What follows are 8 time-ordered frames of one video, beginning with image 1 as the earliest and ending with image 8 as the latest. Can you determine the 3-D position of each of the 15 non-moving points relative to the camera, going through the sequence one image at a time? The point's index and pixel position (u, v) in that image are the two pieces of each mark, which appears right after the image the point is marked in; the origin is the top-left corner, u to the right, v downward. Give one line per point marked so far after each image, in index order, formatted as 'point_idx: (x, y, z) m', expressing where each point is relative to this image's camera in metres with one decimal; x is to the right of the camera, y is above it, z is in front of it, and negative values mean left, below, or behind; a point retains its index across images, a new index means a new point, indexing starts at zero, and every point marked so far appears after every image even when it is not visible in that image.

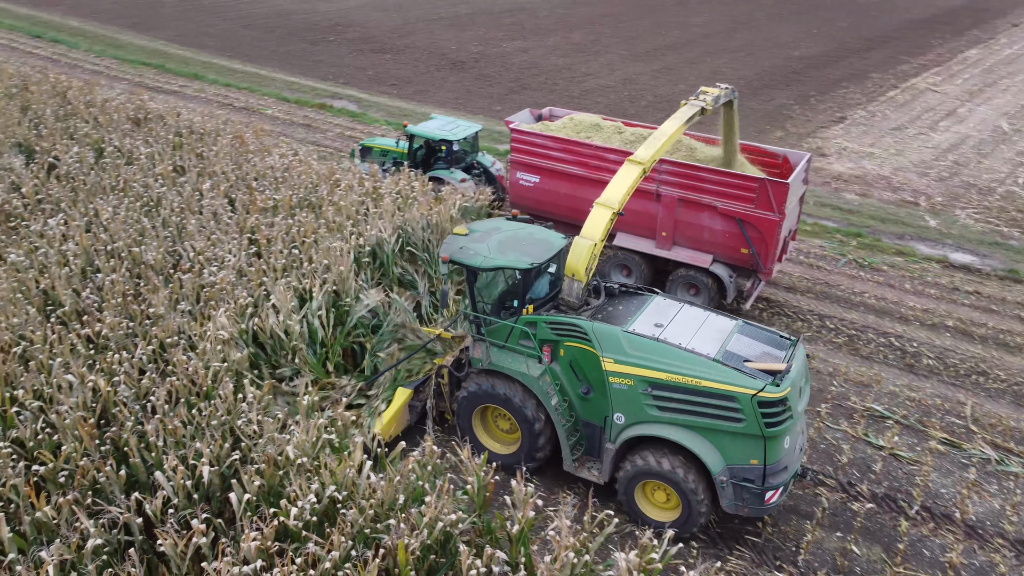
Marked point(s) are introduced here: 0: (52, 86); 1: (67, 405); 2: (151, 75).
0: (-5.8, +2.5, +10.2) m
1: (-2.5, -0.7, +4.6) m
2: (-6.7, +4.0, +15.2) m
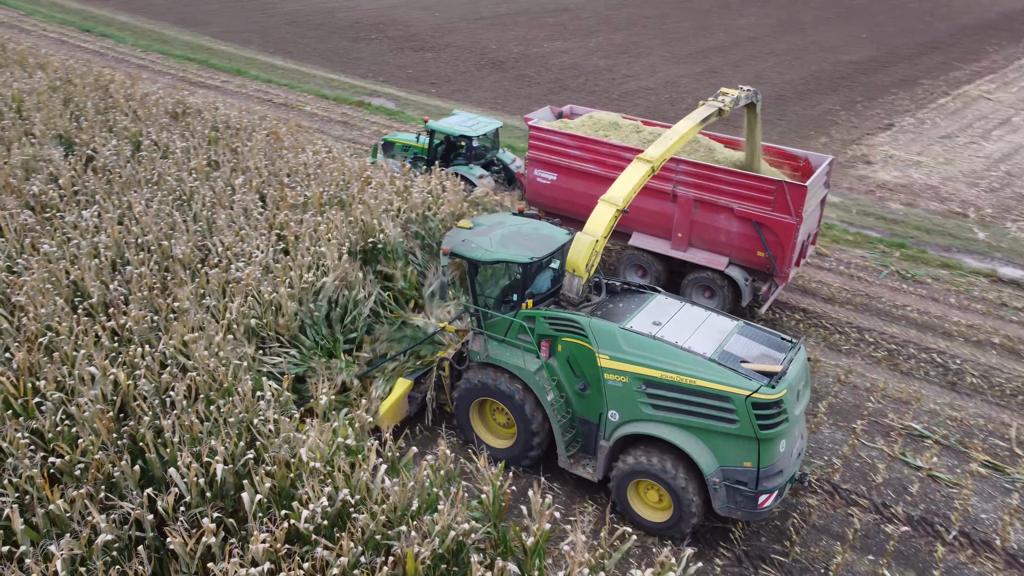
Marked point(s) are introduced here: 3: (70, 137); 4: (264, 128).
0: (-5.3, +2.6, +10.4) m
1: (-2.4, -0.6, +4.6) m
2: (-6.0, +4.1, +15.4) m
3: (-4.7, +1.6, +8.6) m
4: (-2.9, +1.9, +9.7) m
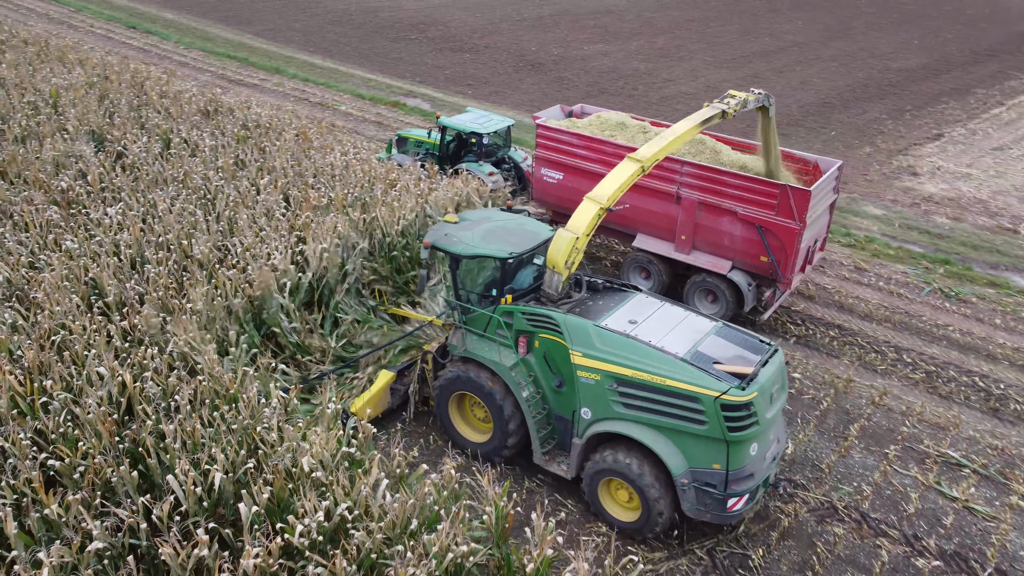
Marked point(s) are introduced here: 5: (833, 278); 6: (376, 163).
0: (-4.9, +2.7, +10.4) m
1: (-2.4, -0.6, +4.6) m
2: (-5.3, +4.2, +15.5) m
3: (-4.4, +1.7, +8.7) m
4: (-2.6, +1.9, +9.6) m
5: (+3.7, +0.1, +9.4) m
6: (-1.4, +1.3, +8.6) m
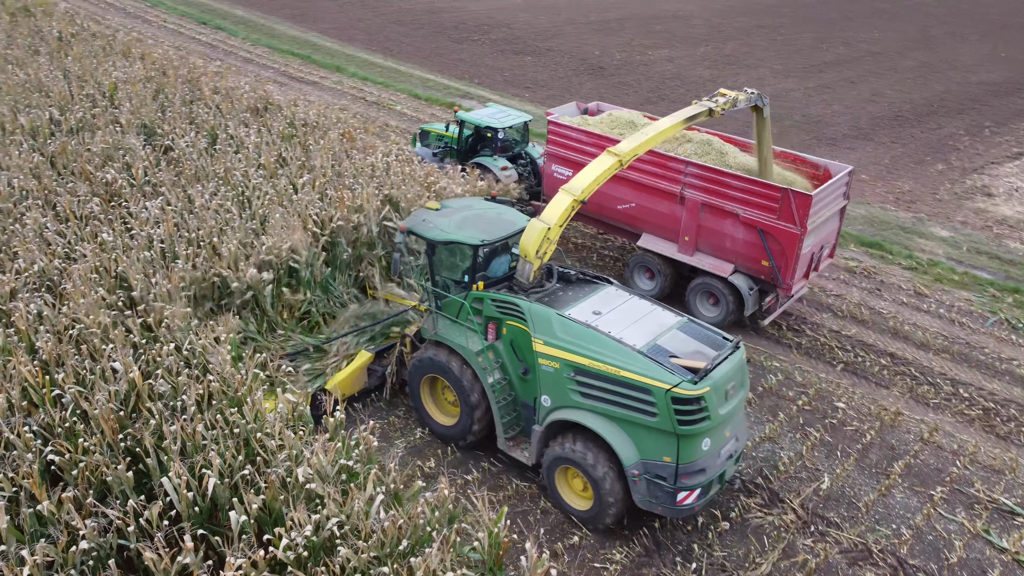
0: (-4.2, +2.8, +10.6) m
1: (-2.3, -0.6, +4.6) m
2: (-4.1, +4.3, +15.7) m
3: (-3.9, +1.8, +8.9) m
4: (-2.0, +1.9, +9.6) m
5: (+4.1, -0.2, +8.9) m
6: (-1.0, +1.3, +8.5) m
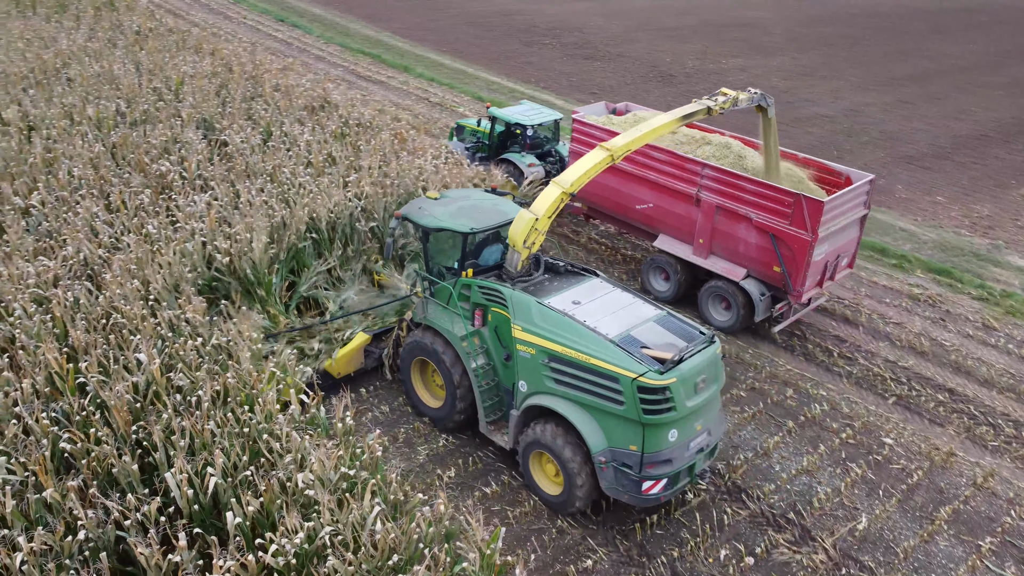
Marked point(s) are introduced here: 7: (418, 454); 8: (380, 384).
0: (-3.4, +2.9, +10.9) m
1: (-2.3, -0.6, +4.7) m
2: (-2.8, +4.4, +15.9) m
3: (-3.3, +1.9, +9.1) m
4: (-1.4, +1.9, +9.7) m
5: (+4.5, -0.5, +8.4) m
6: (-0.5, +1.2, +8.4) m
7: (-0.7, -1.3, +6.2) m
8: (-1.1, -0.8, +7.0) m
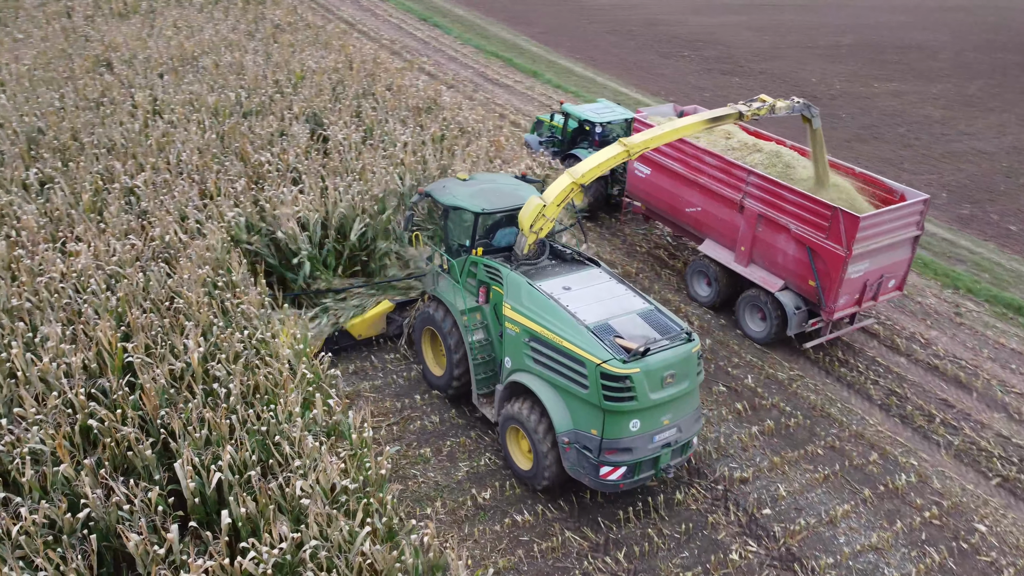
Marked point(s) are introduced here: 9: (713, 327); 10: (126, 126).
0: (-1.9, +3.0, +11.1) m
1: (-2.1, -0.5, +4.8) m
2: (-0.3, +4.3, +16.0) m
3: (-2.2, +2.0, +9.3) m
4: (-0.2, +1.8, +9.6) m
5: (+5.2, -1.1, +7.3) m
6: (+0.4, +1.1, +8.2) m
7: (-0.4, -1.4, +6.1) m
8: (-0.7, -0.9, +6.9) m
9: (+2.0, -0.4, +8.3) m
10: (-4.0, +1.7, +8.4) m
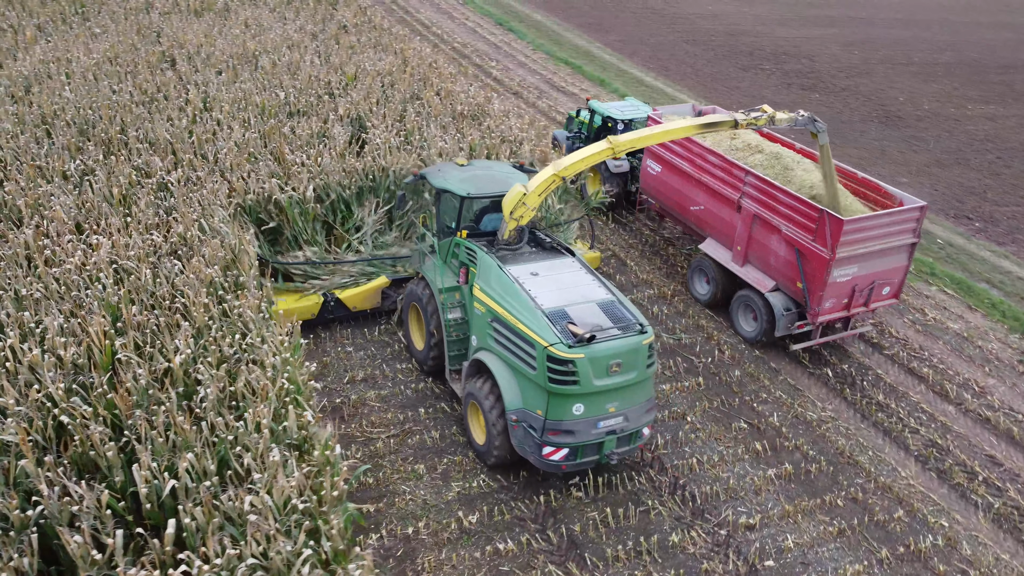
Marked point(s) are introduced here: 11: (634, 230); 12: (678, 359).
0: (-1.1, +2.9, +11.1) m
1: (-2.2, -0.5, +4.9) m
2: (+1.0, +4.1, +15.8) m
3: (-1.7, +1.9, +9.3) m
4: (+0.3, +1.7, +9.4) m
5: (+5.2, -1.6, +6.6) m
6: (+0.7, +0.9, +8.0) m
7: (-0.5, -1.5, +5.9) m
8: (-0.6, -1.0, +6.8) m
9: (+2.2, -0.7, +7.8) m
10: (-3.6, +1.8, +8.6) m
11: (+1.5, +0.7, +10.2) m
12: (+1.6, -0.7, +7.8) m
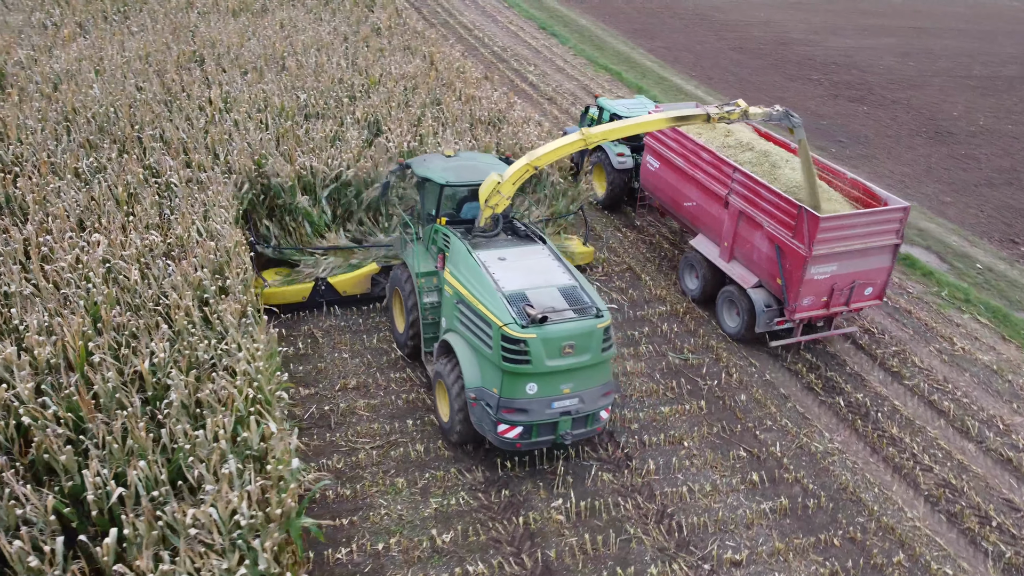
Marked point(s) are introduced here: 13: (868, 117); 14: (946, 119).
0: (-0.8, +2.9, +11.0) m
1: (-2.4, -0.5, +4.9) m
2: (+1.7, +4.0, +15.5) m
3: (-1.5, +1.9, +9.3) m
4: (+0.5, +1.5, +9.2) m
5: (+5.1, -1.9, +6.1) m
6: (+0.8, +0.7, +7.8) m
7: (-0.6, -1.6, +5.8) m
8: (-0.7, -1.1, +6.7) m
9: (+2.2, -0.9, +7.5) m
10: (-3.4, +1.8, +8.7) m
11: (+1.7, +0.6, +9.9) m
12: (+1.6, -0.9, +7.5) m
13: (+6.6, +3.2, +15.1) m
14: (+8.1, +3.2, +15.2) m
